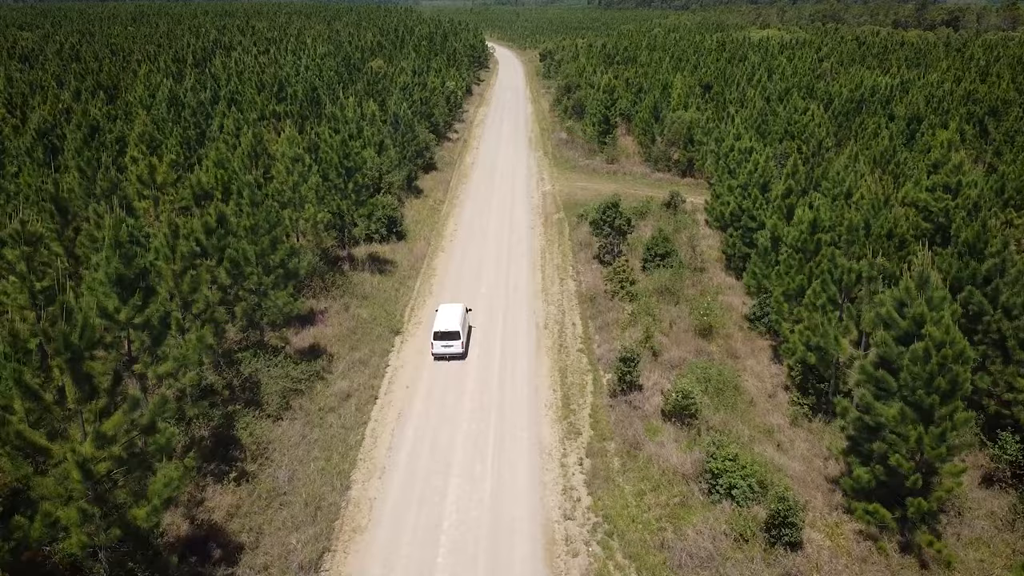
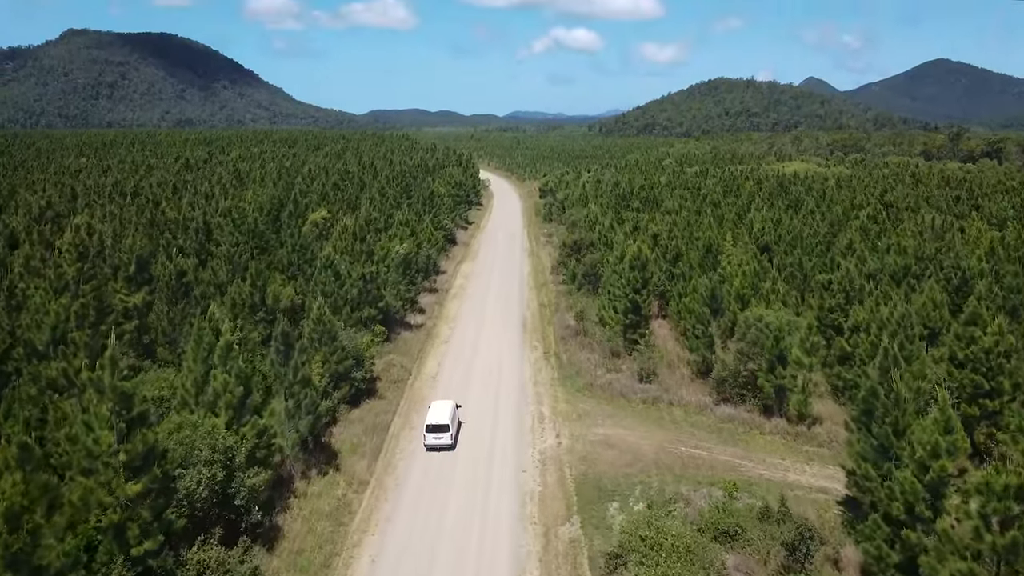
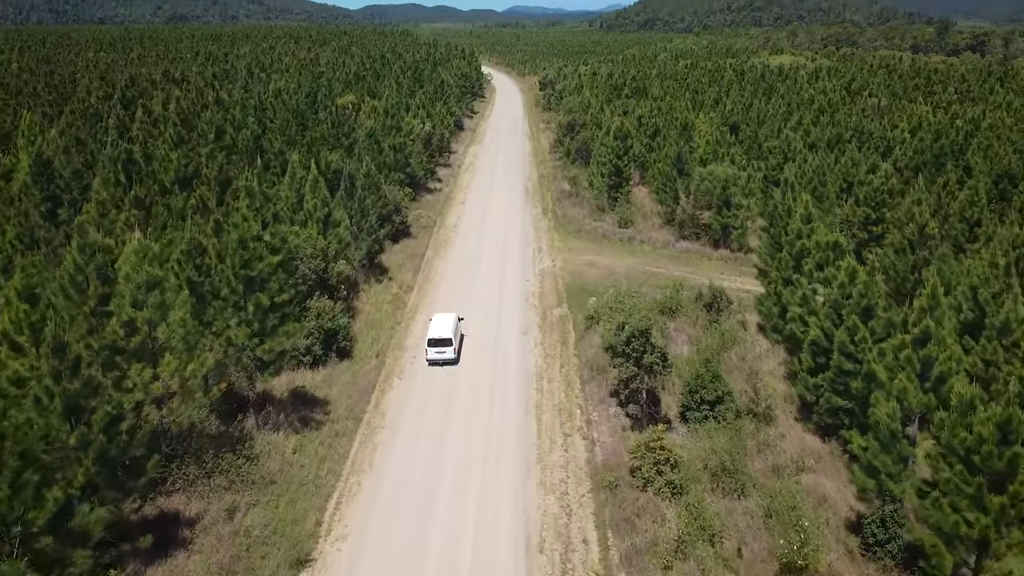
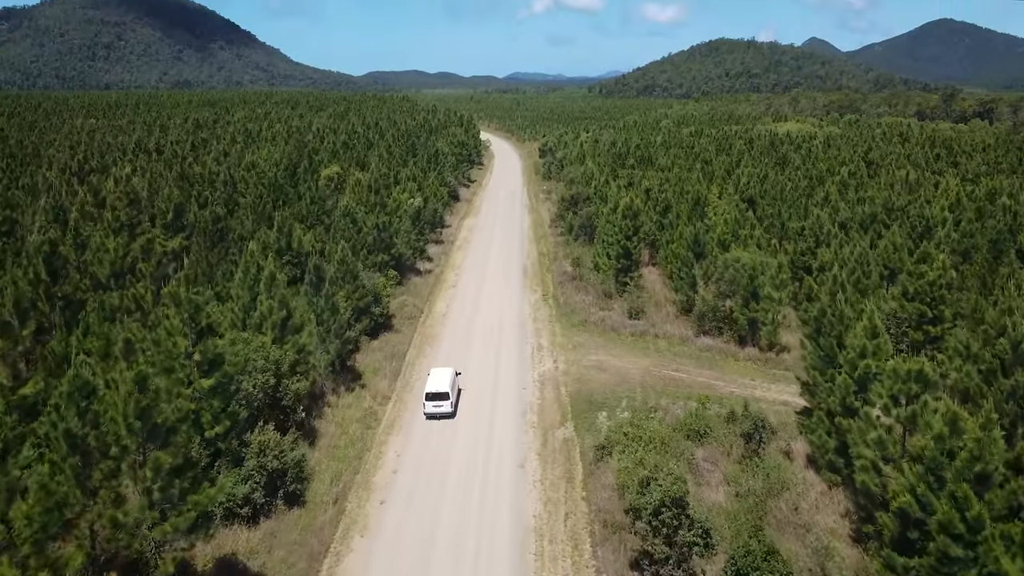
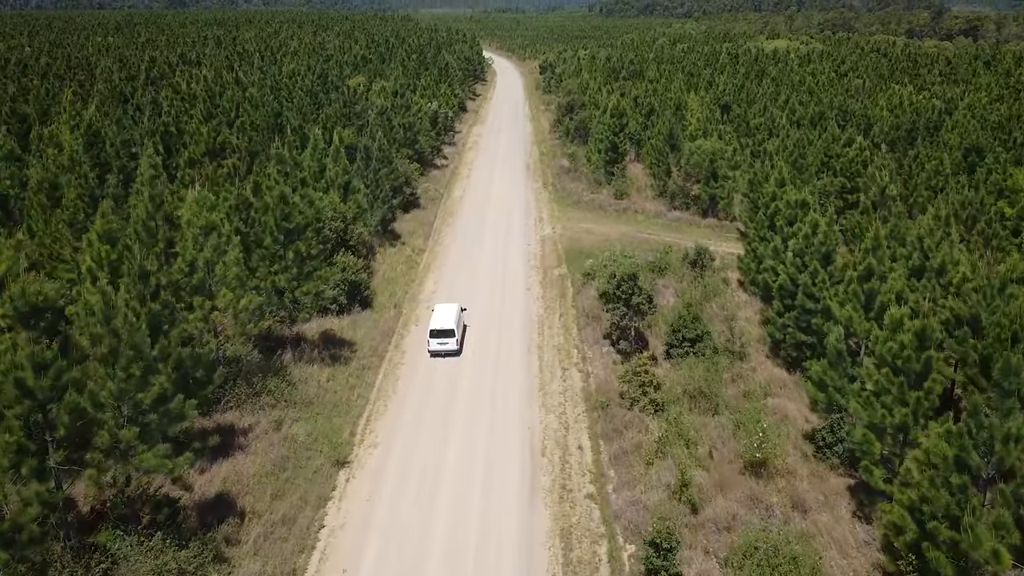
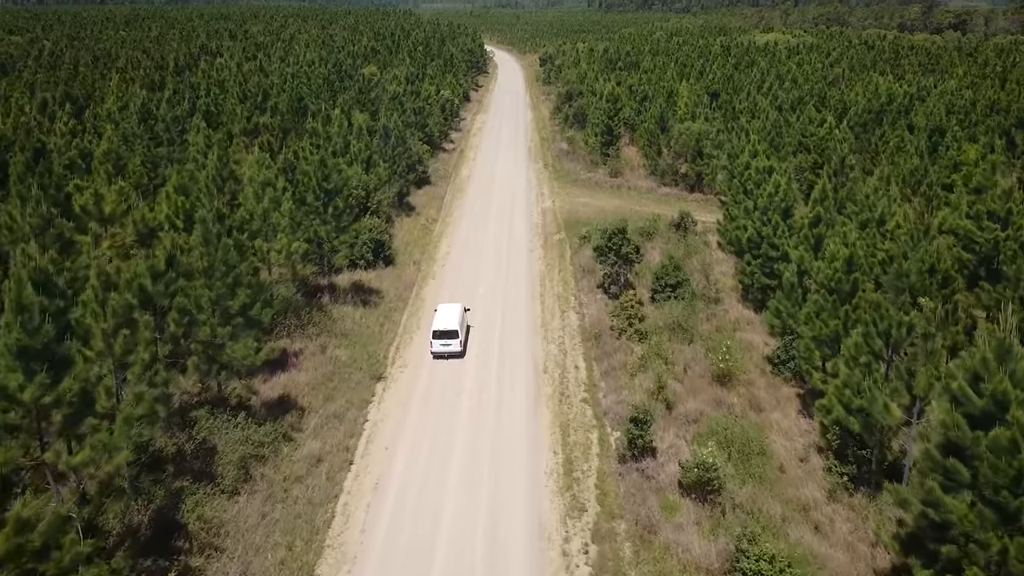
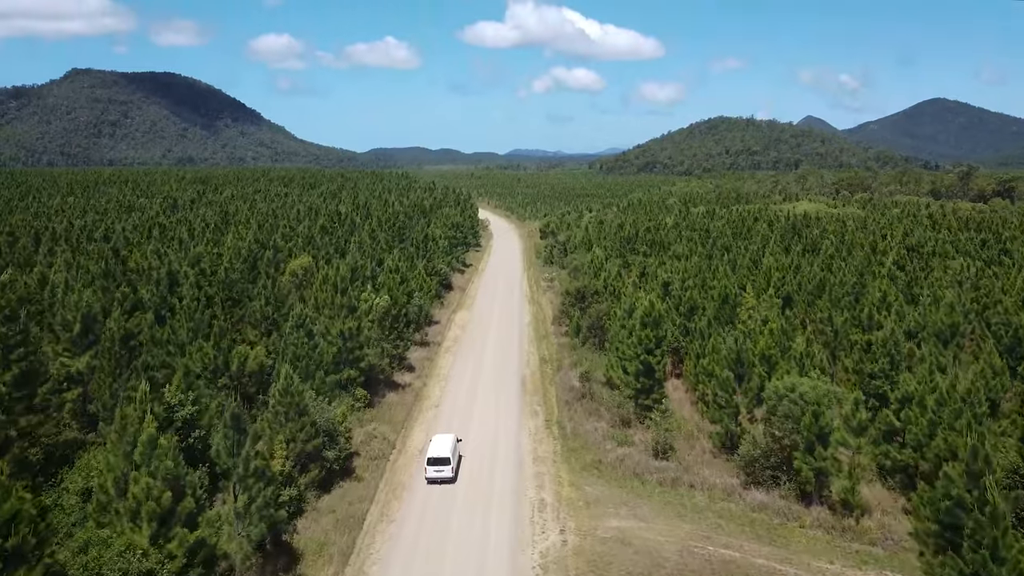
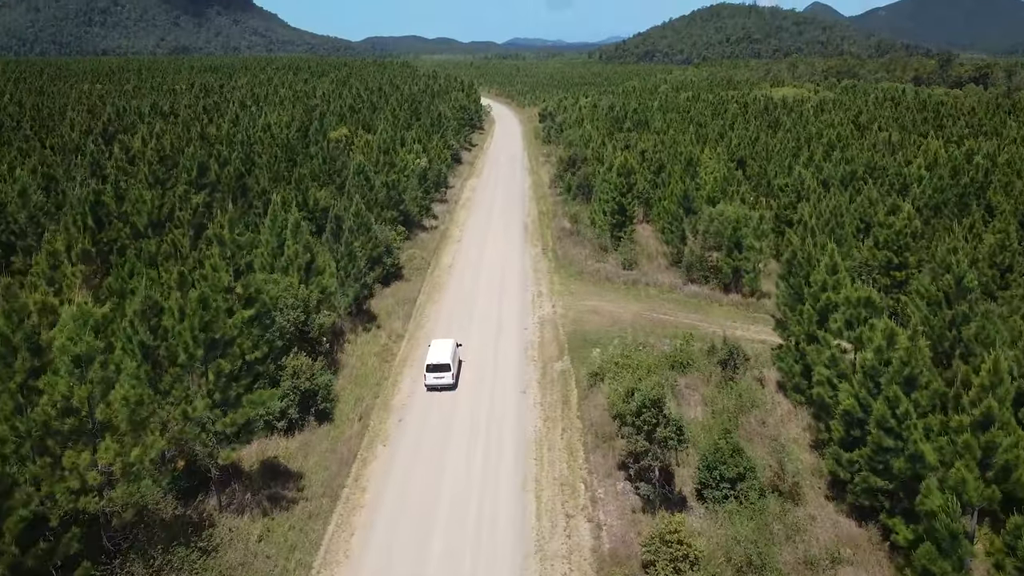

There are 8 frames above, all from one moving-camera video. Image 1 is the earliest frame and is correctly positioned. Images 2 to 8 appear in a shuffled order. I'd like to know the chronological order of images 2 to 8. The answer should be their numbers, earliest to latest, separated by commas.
6, 5, 3, 8, 4, 2, 7
